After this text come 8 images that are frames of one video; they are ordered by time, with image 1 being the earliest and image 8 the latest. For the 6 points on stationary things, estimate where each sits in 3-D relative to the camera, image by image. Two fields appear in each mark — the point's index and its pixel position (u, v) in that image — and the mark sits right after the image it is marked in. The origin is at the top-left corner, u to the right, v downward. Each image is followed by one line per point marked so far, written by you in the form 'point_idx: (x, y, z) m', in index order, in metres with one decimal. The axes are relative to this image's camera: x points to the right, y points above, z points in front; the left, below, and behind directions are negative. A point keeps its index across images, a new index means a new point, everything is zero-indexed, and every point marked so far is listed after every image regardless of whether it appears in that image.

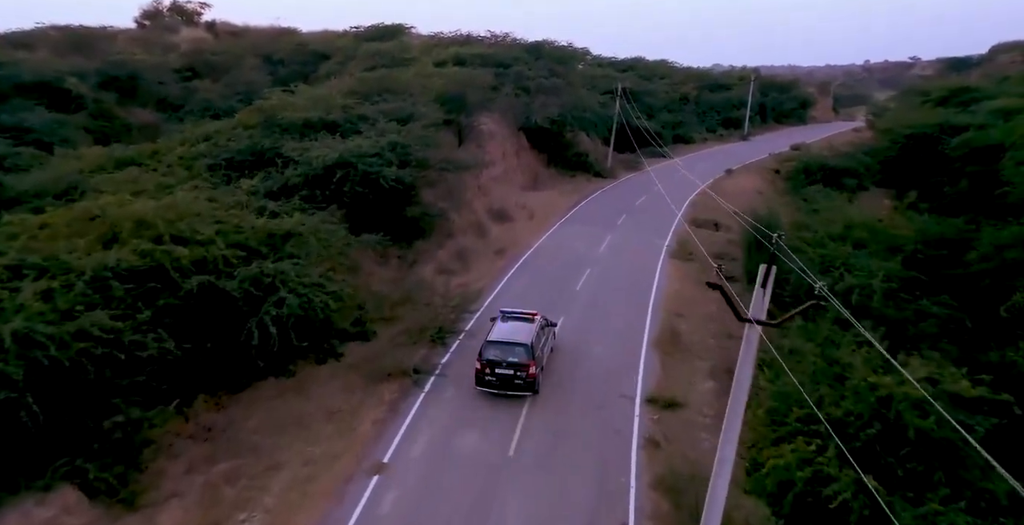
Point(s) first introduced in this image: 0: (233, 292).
0: (-6.4, -0.6, +15.3) m
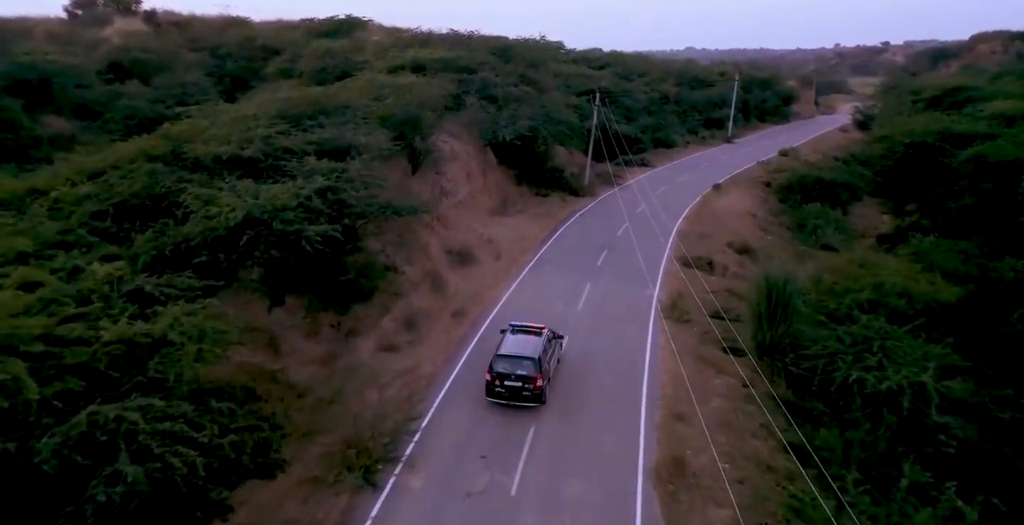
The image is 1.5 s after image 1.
0: (-7.2, -3.1, +10.3) m
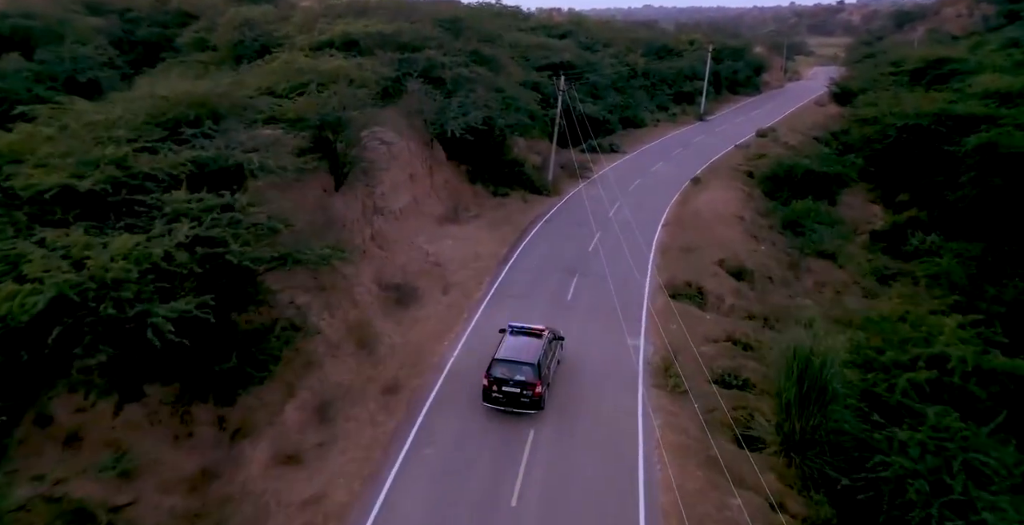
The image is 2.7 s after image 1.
0: (-7.8, -5.5, +4.6) m
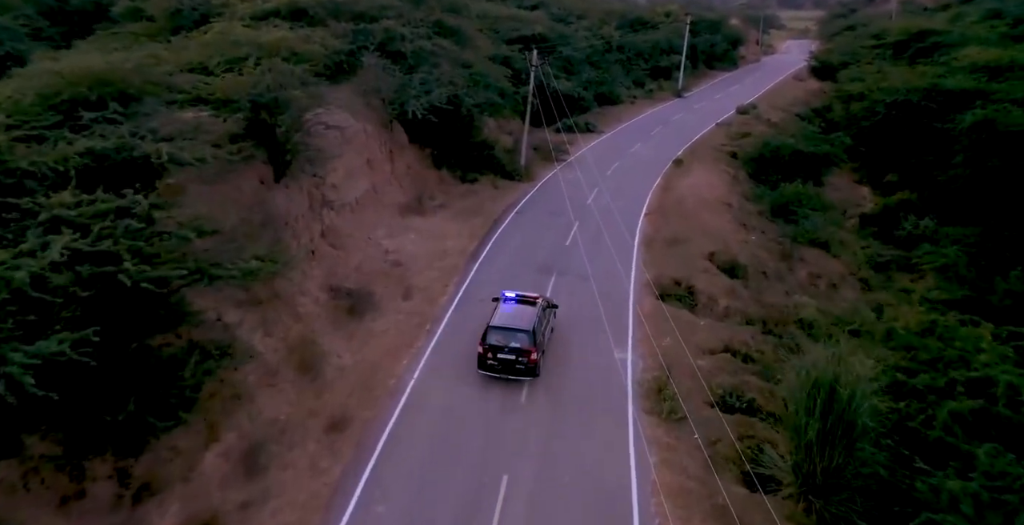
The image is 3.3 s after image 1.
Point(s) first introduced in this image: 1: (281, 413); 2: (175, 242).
0: (-8.0, -6.3, +1.7) m
1: (-5.1, -3.3, +14.9) m
2: (-6.8, +0.5, +13.5) m
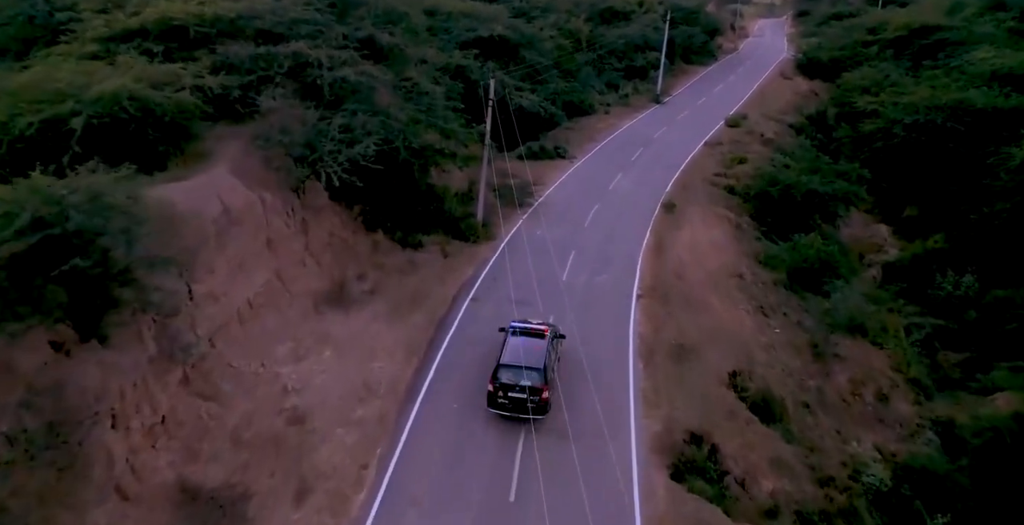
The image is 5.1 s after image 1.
0: (-7.9, -10.9, -5.3) m
1: (-5.9, -7.4, +7.9) m
2: (-7.5, -3.7, +6.2) m
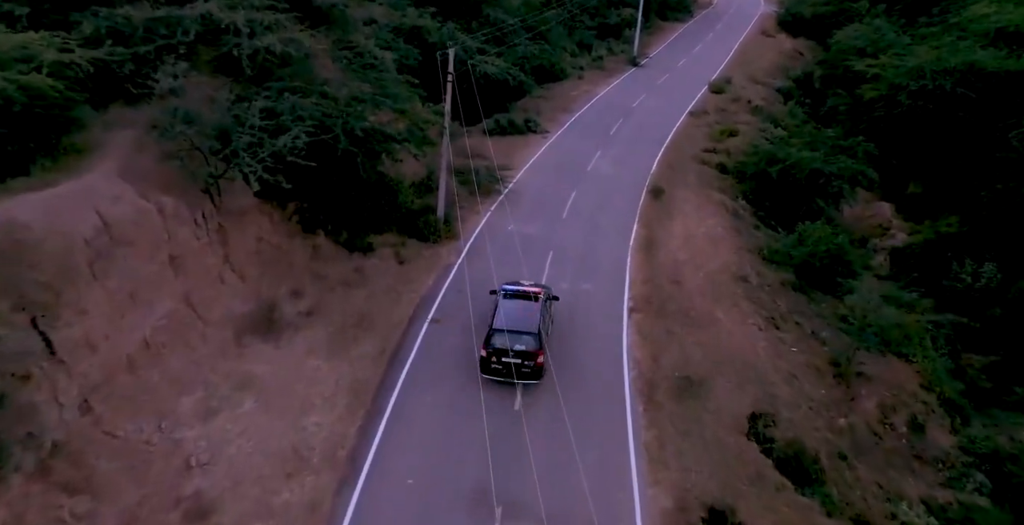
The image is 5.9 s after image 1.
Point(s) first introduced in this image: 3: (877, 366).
0: (-7.3, -13.1, -8.8) m
1: (-5.9, -8.7, +4.2) m
2: (-7.5, -5.1, +2.3) m
3: (+10.7, -3.1, +19.4) m
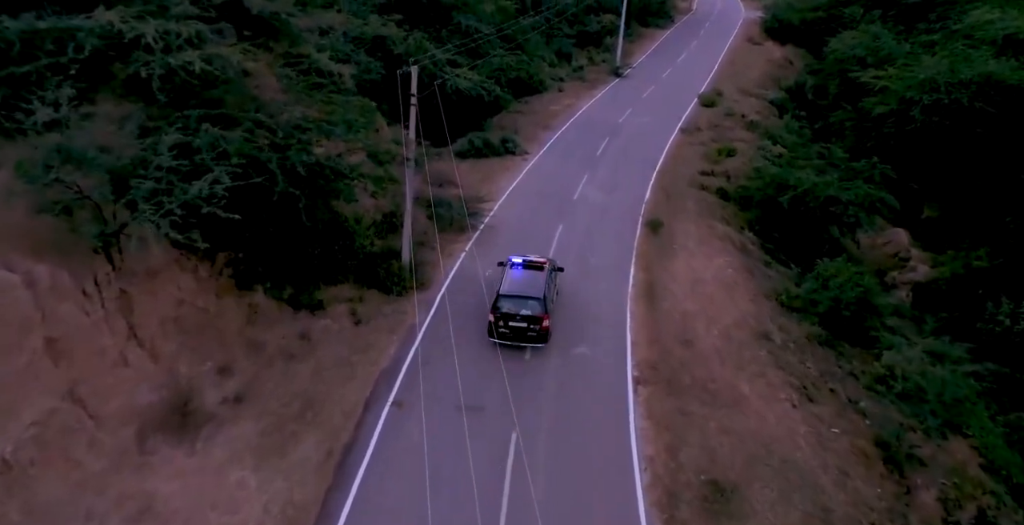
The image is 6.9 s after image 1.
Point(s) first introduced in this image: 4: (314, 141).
0: (-6.6, -14.5, -12.7) m
1: (-5.7, -10.2, +0.4) m
2: (-7.3, -6.7, -1.6) m
3: (+10.2, -4.5, +16.2) m
4: (-5.2, +3.2, +17.5) m
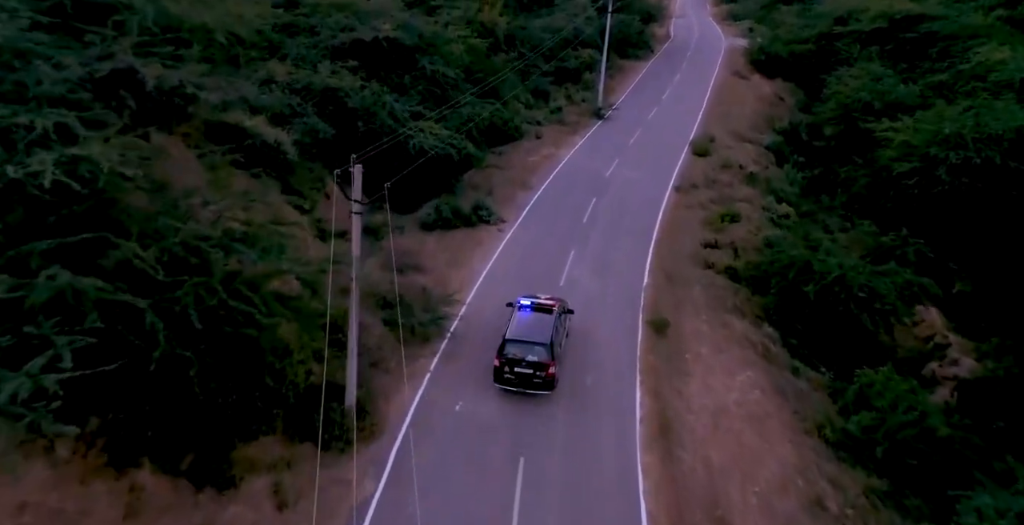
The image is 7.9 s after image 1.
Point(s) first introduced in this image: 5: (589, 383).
0: (-5.7, -17.1, -17.5) m
1: (-5.4, -13.1, -4.3) m
2: (-7.0, -9.5, -6.3) m
3: (+9.9, -7.4, +12.2) m
4: (-5.7, -0.1, +13.1) m
5: (+2.0, -3.1, +17.3) m
